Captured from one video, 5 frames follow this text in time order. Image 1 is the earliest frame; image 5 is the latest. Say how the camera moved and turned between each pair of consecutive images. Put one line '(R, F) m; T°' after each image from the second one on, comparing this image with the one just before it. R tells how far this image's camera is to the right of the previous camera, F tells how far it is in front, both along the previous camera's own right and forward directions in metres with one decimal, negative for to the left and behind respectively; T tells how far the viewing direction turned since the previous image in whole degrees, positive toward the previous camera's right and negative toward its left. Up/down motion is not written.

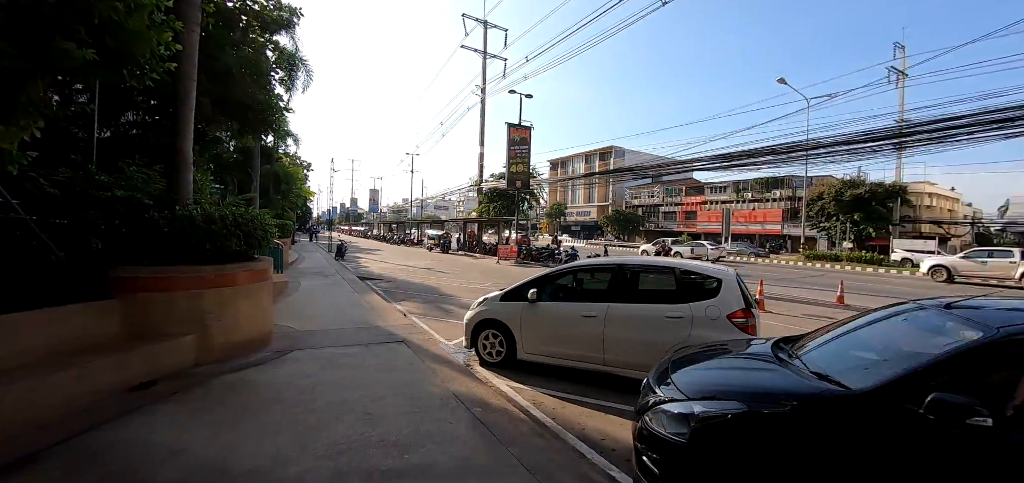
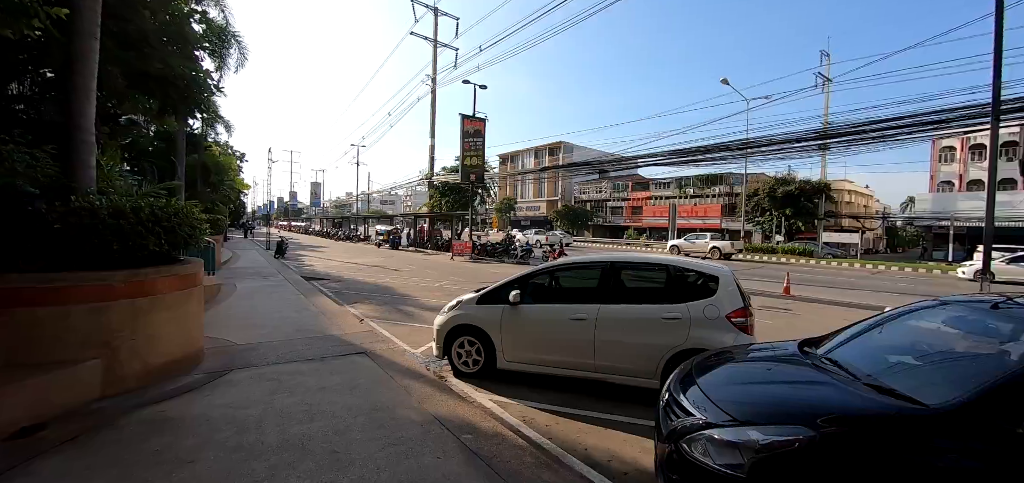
(-0.3, +0.6) m; +7°
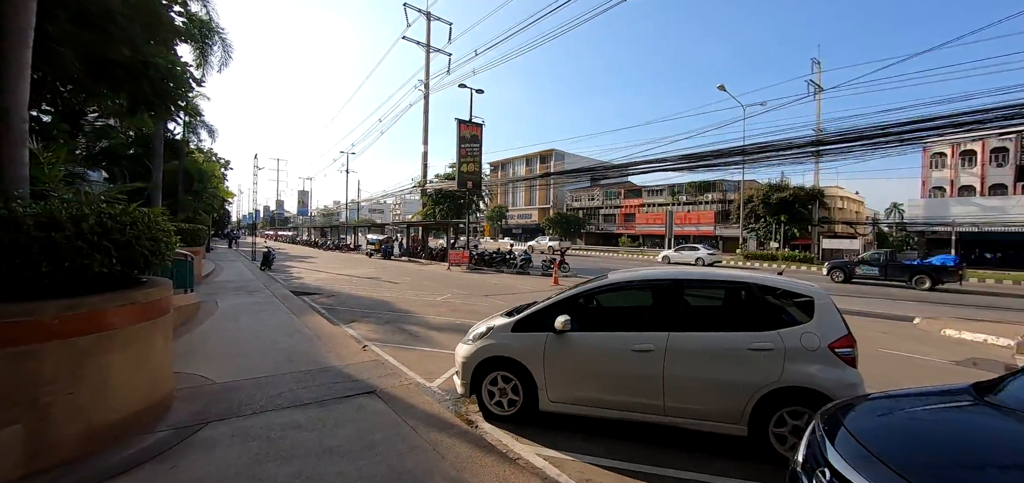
(-0.5, +0.9) m; +1°
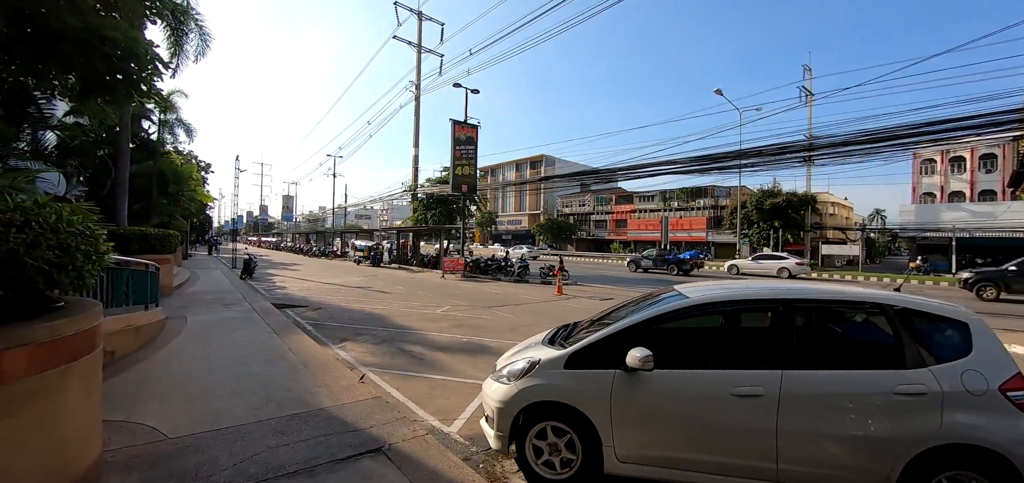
(-0.5, +1.0) m; +2°
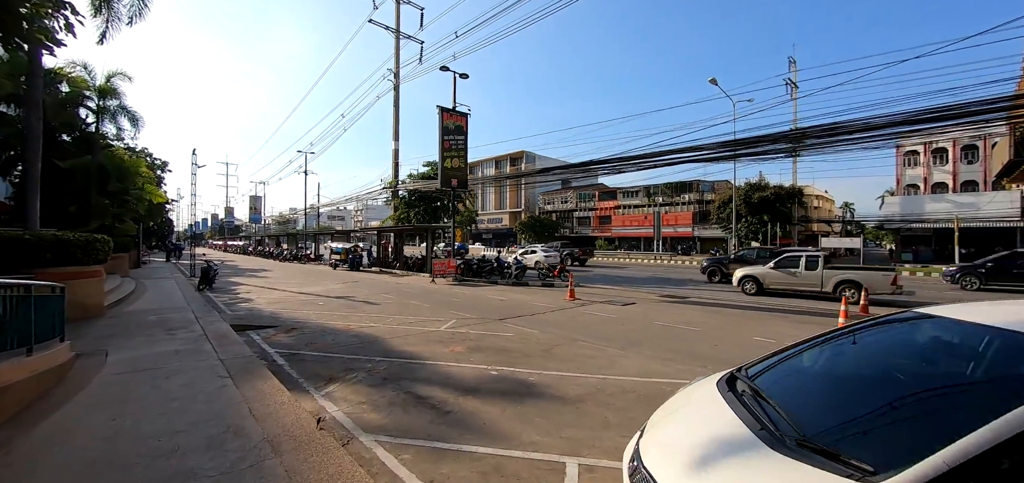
(-0.9, +1.9) m; +3°
